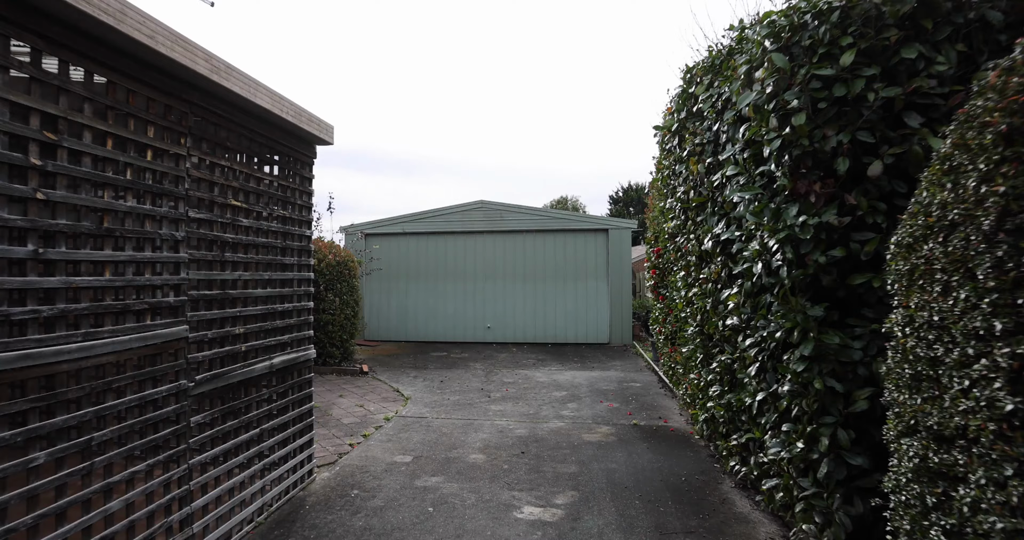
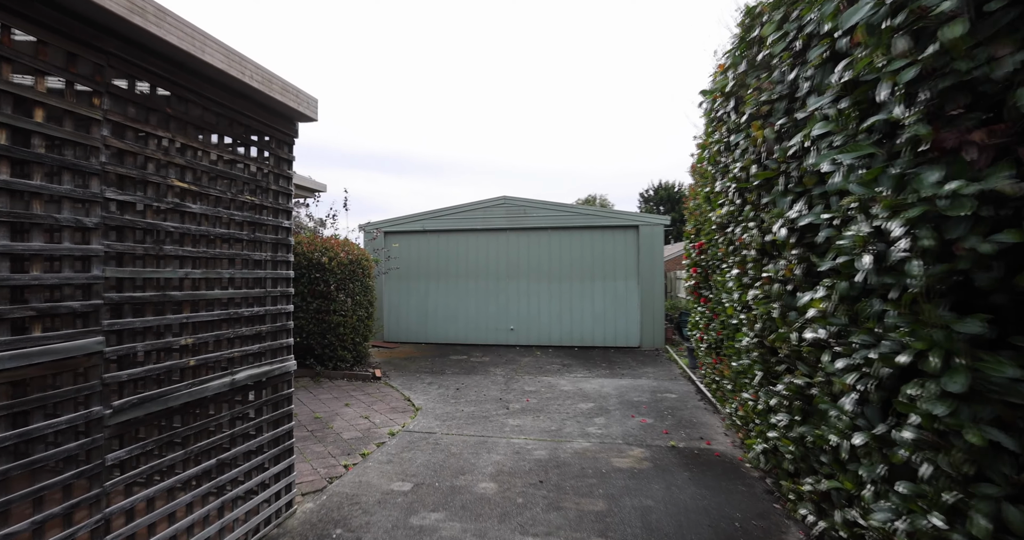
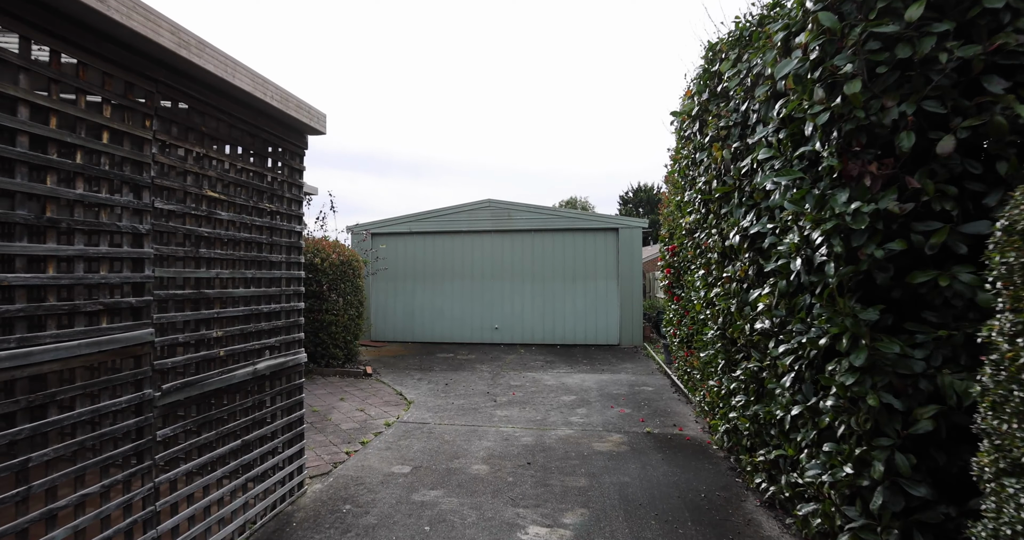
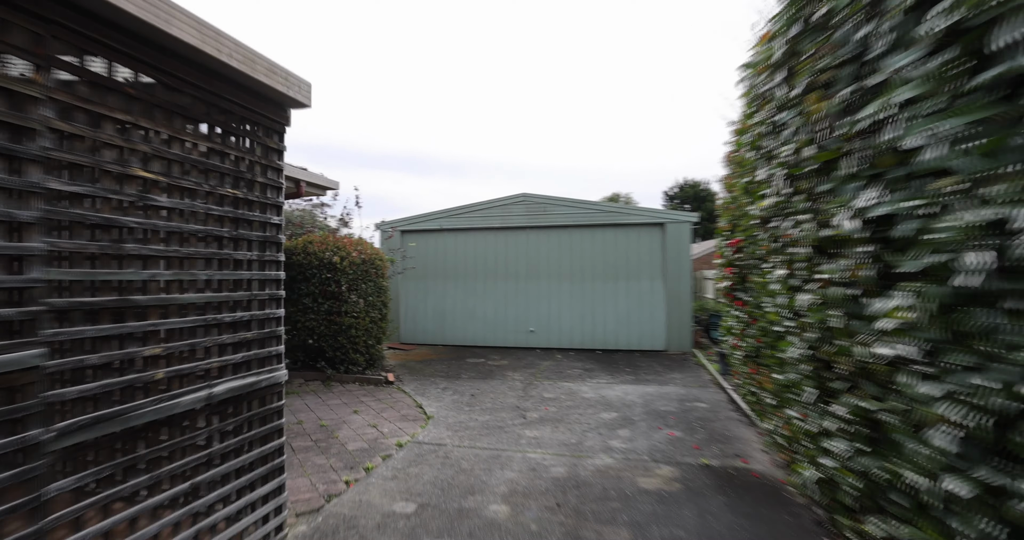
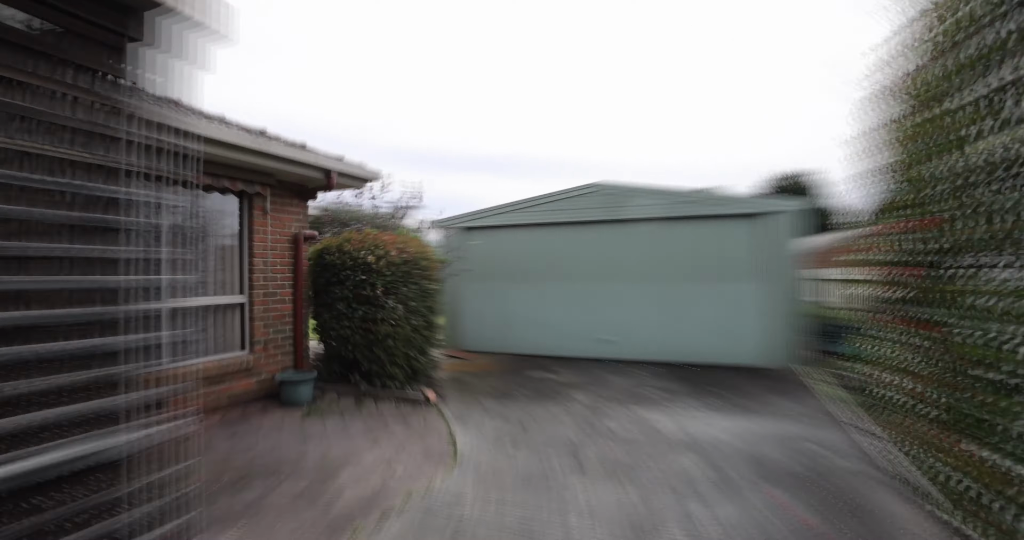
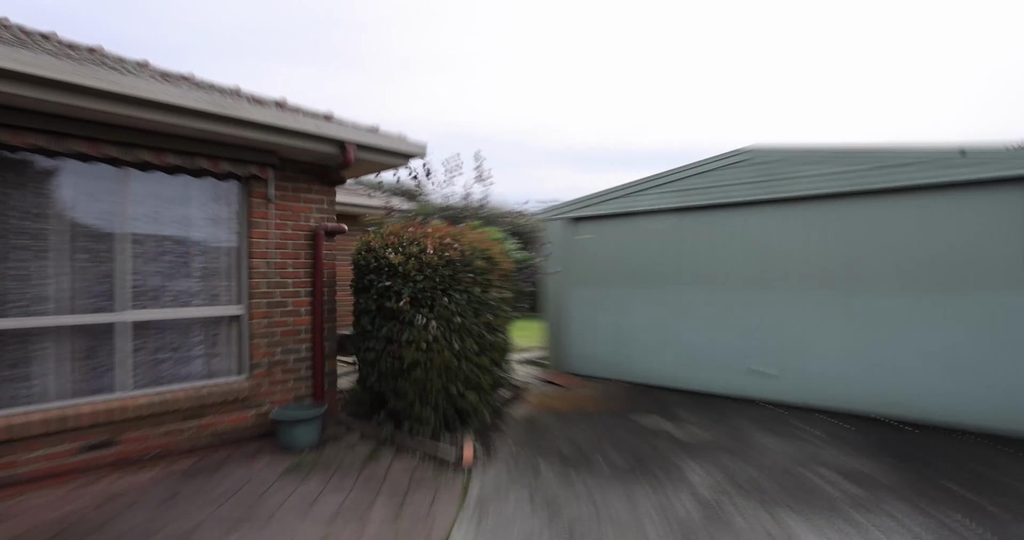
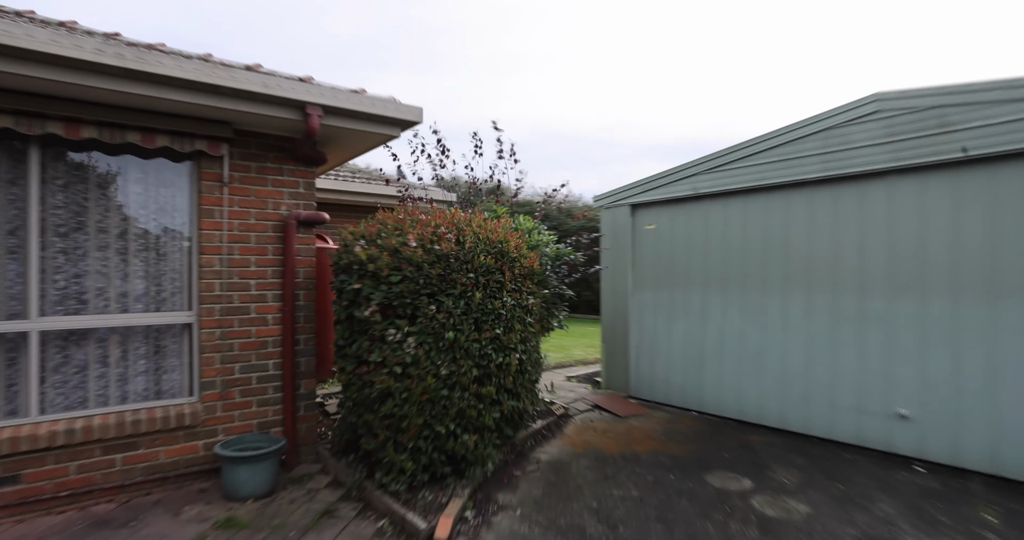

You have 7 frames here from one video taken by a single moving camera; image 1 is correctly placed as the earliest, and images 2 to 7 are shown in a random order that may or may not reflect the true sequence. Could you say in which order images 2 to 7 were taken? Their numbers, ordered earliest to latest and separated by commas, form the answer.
3, 2, 4, 5, 6, 7
